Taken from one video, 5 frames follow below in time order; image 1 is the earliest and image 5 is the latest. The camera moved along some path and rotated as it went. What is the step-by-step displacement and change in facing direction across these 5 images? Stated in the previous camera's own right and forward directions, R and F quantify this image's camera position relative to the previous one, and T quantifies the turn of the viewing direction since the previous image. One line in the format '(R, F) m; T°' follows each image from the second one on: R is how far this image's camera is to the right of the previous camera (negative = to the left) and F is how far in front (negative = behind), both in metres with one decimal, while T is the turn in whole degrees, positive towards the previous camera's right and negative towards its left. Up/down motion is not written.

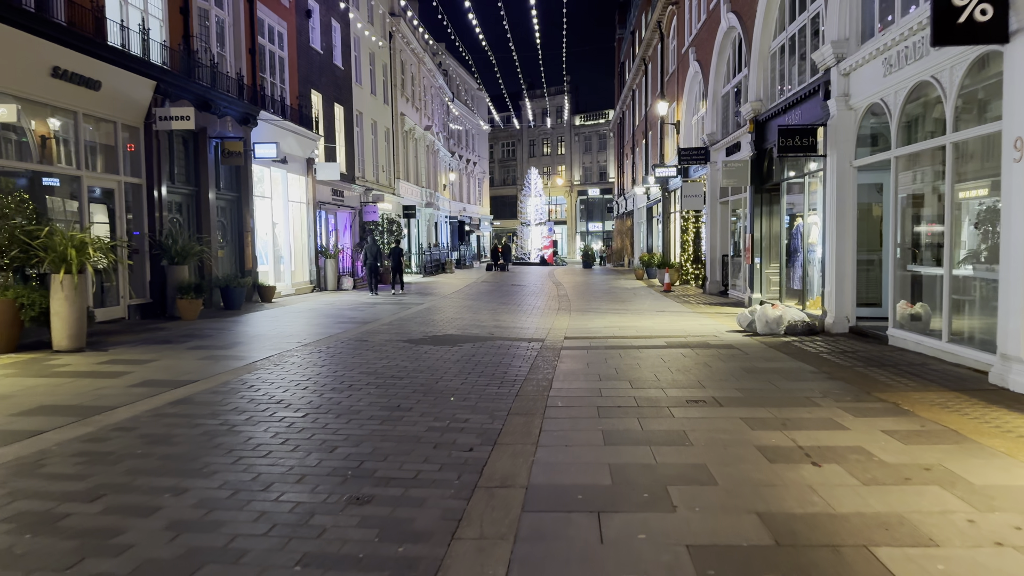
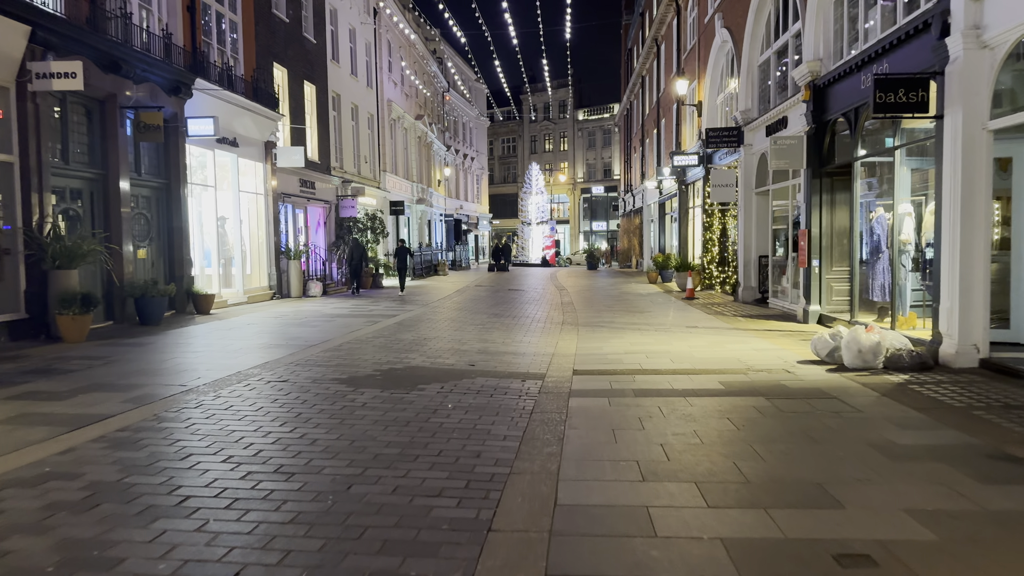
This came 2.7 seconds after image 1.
(+0.2, +3.2) m; 0°
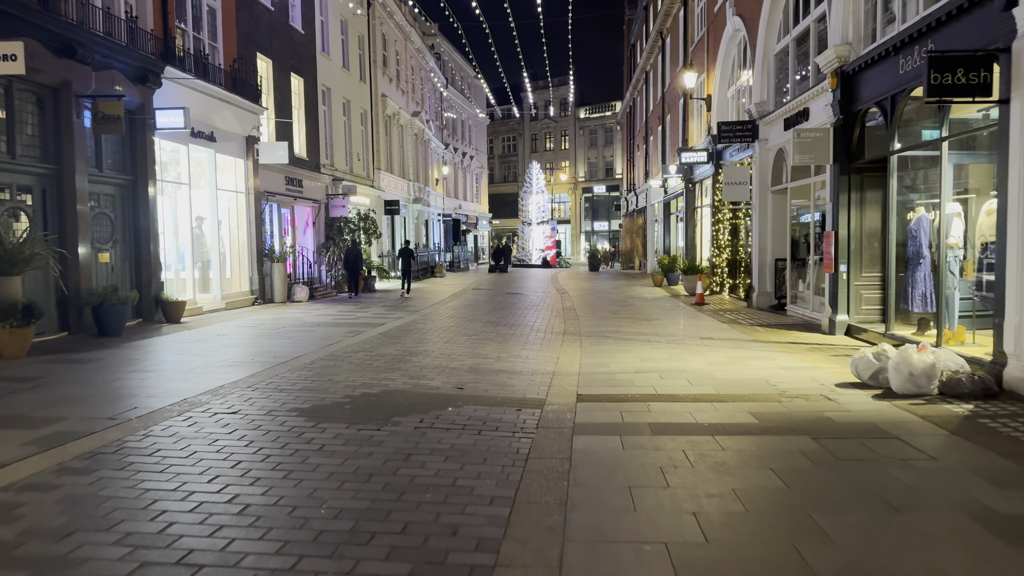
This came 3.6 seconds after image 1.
(+0.1, +1.1) m; 0°
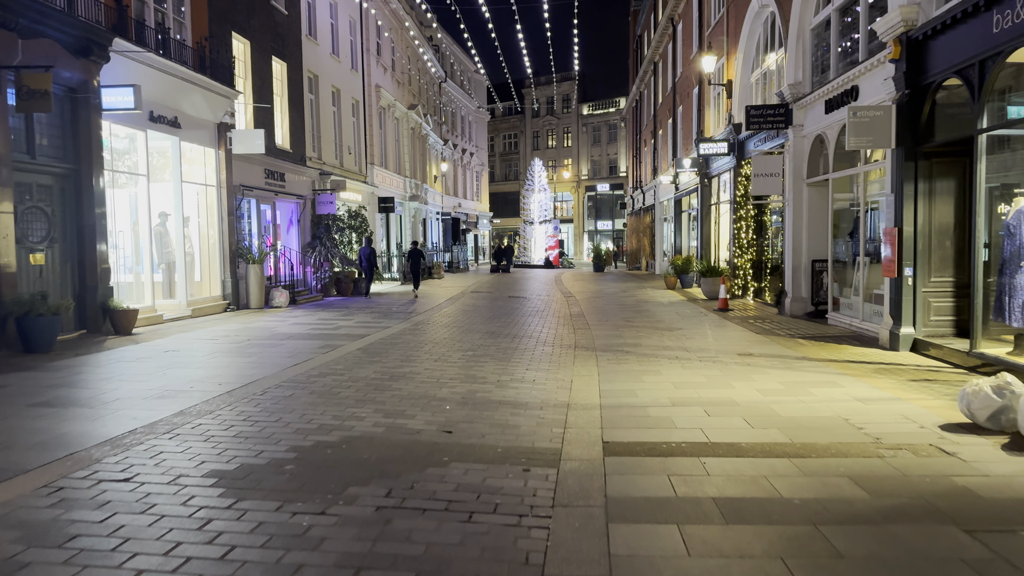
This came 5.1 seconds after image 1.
(0.0, +1.7) m; 0°
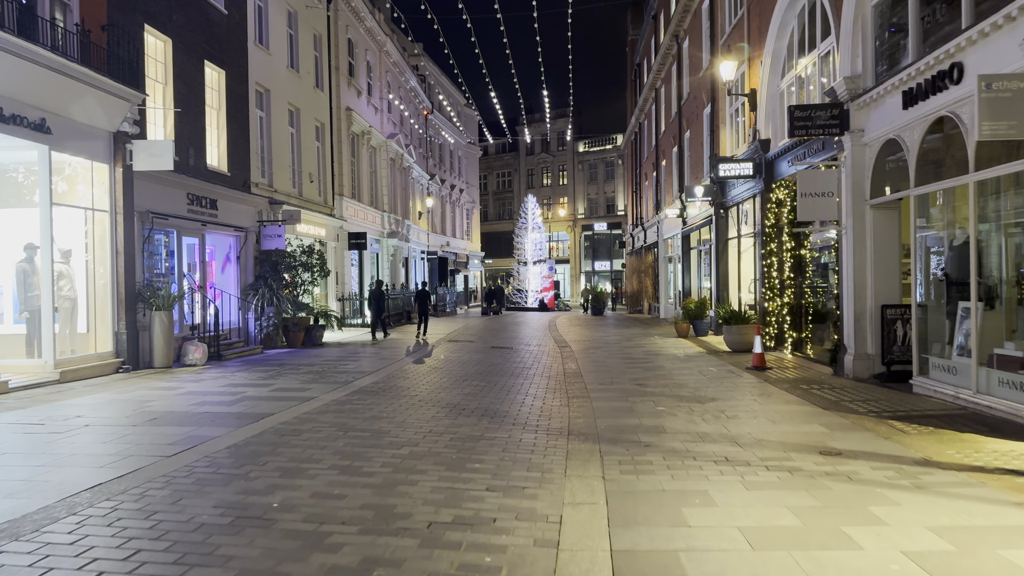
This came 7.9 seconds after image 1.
(+0.3, +3.3) m; 0°
